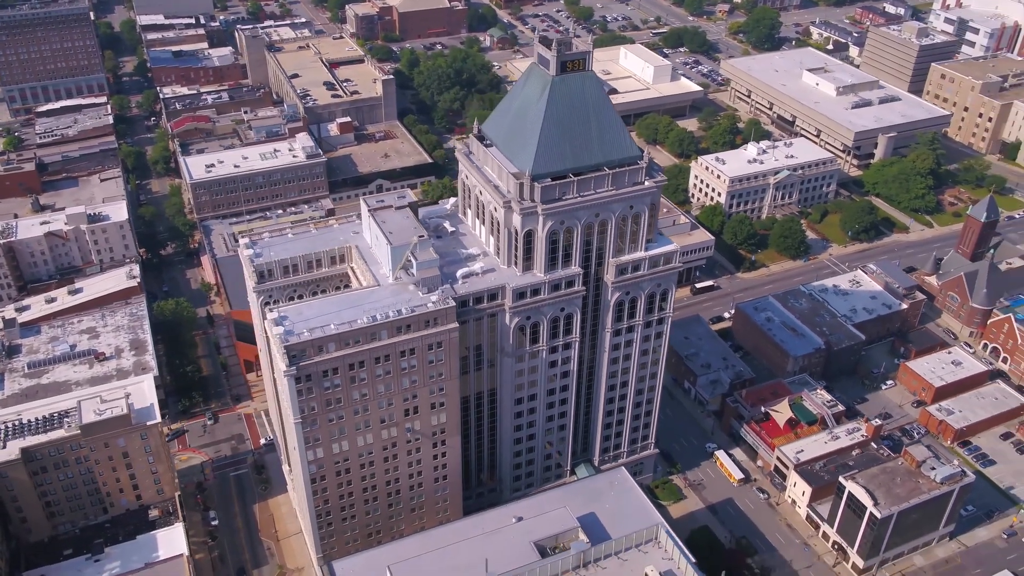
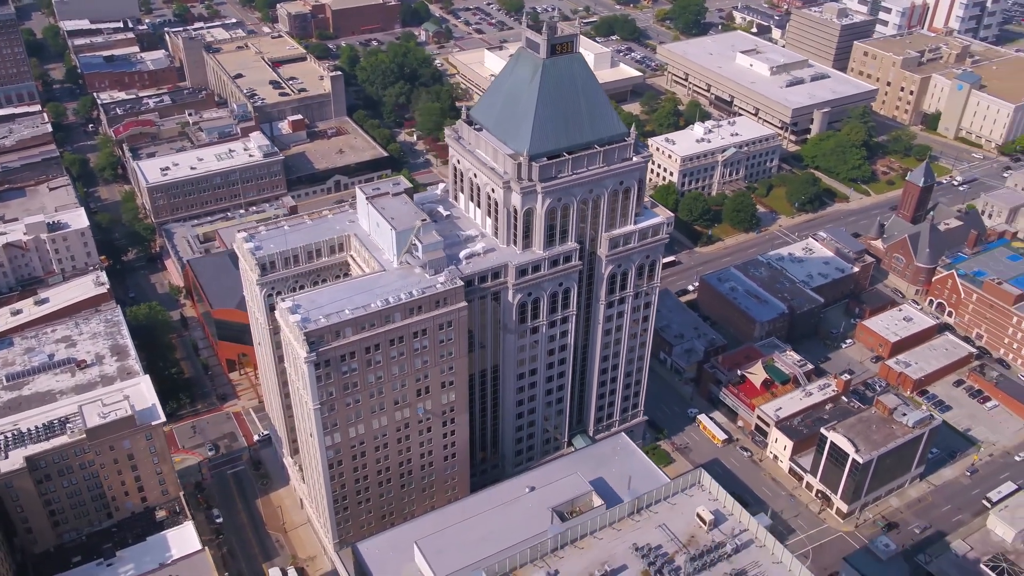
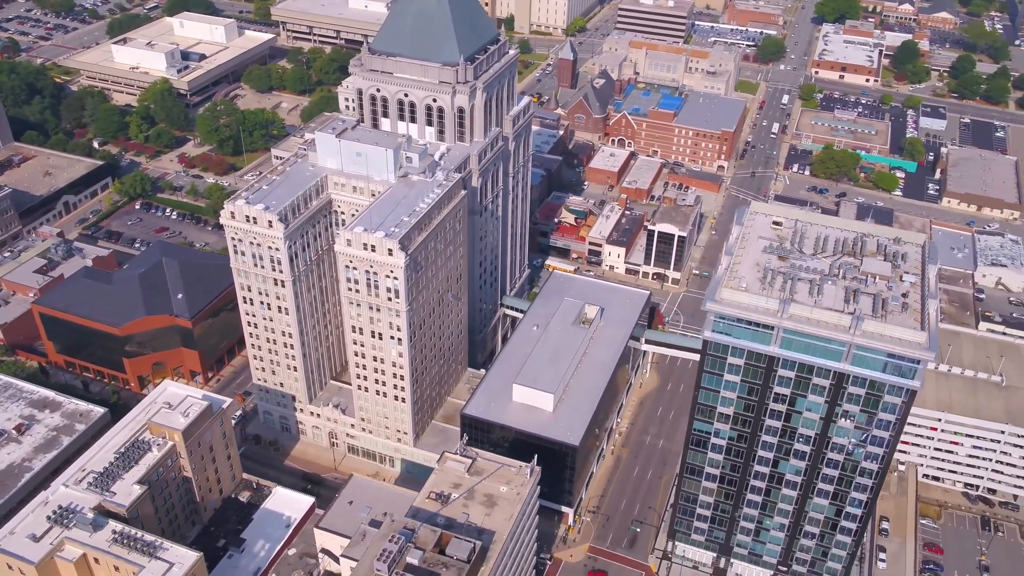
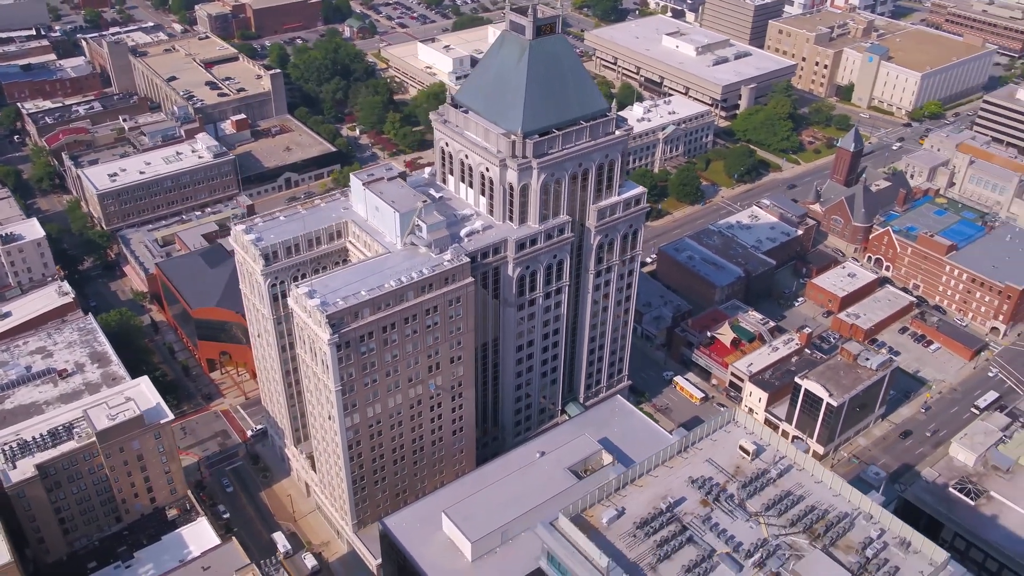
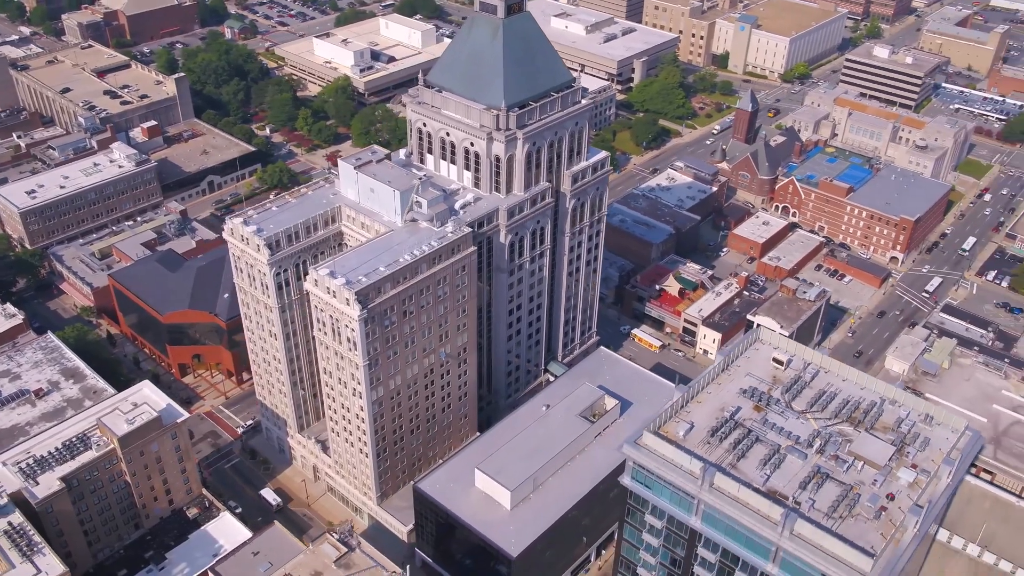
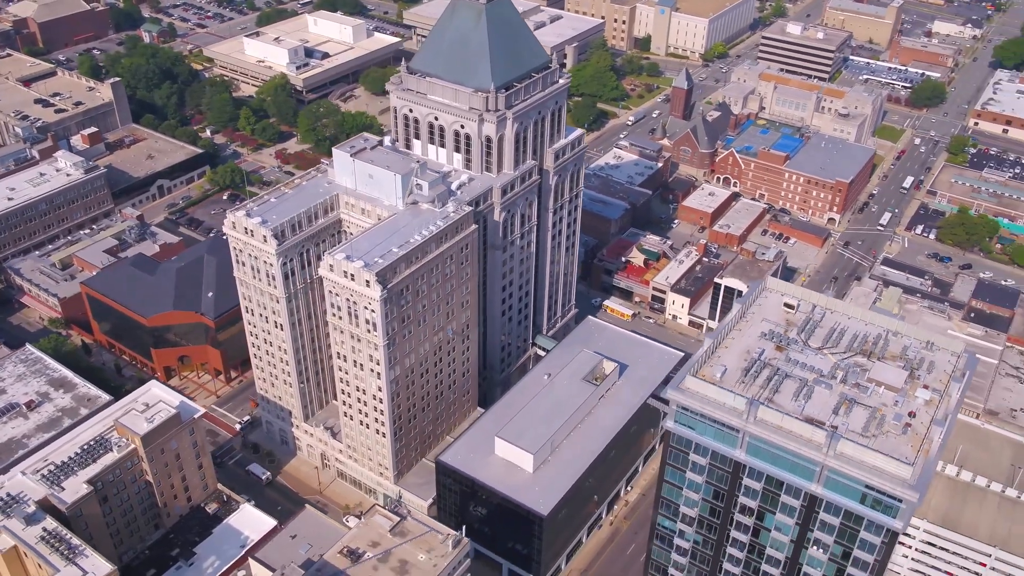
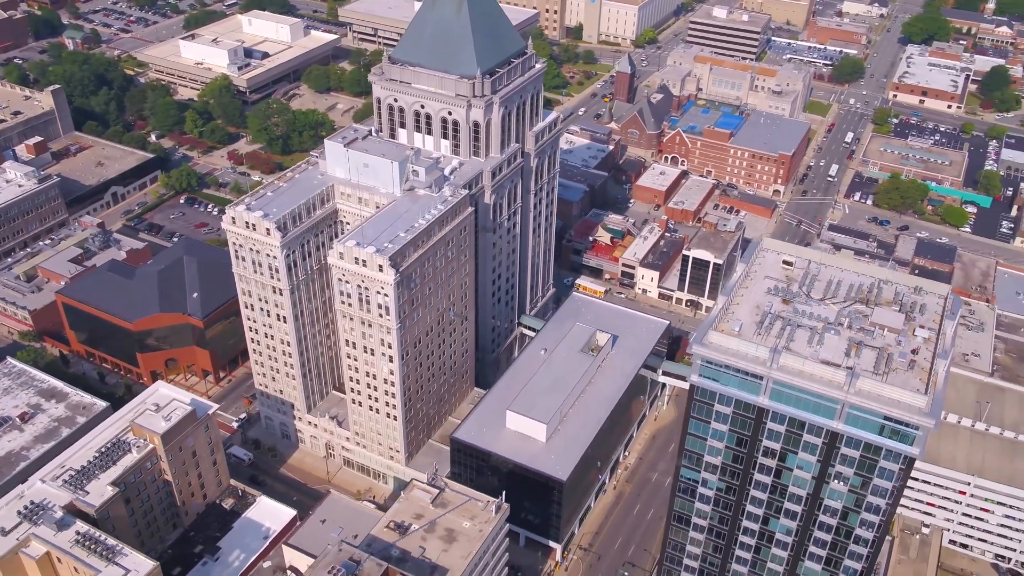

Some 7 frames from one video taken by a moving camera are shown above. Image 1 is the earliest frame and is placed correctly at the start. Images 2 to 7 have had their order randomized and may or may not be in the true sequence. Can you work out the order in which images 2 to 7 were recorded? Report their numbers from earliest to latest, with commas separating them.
2, 4, 5, 6, 7, 3
